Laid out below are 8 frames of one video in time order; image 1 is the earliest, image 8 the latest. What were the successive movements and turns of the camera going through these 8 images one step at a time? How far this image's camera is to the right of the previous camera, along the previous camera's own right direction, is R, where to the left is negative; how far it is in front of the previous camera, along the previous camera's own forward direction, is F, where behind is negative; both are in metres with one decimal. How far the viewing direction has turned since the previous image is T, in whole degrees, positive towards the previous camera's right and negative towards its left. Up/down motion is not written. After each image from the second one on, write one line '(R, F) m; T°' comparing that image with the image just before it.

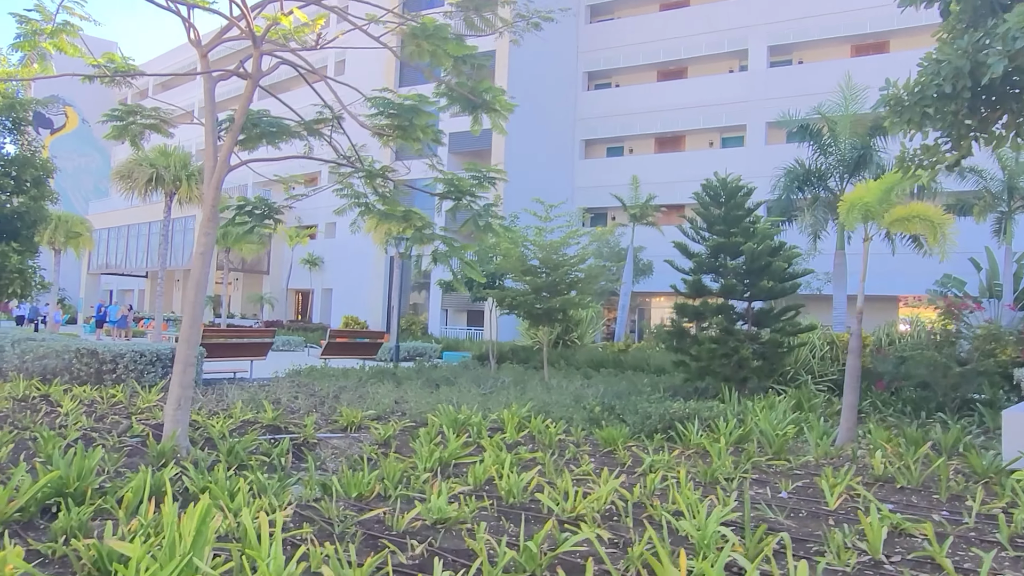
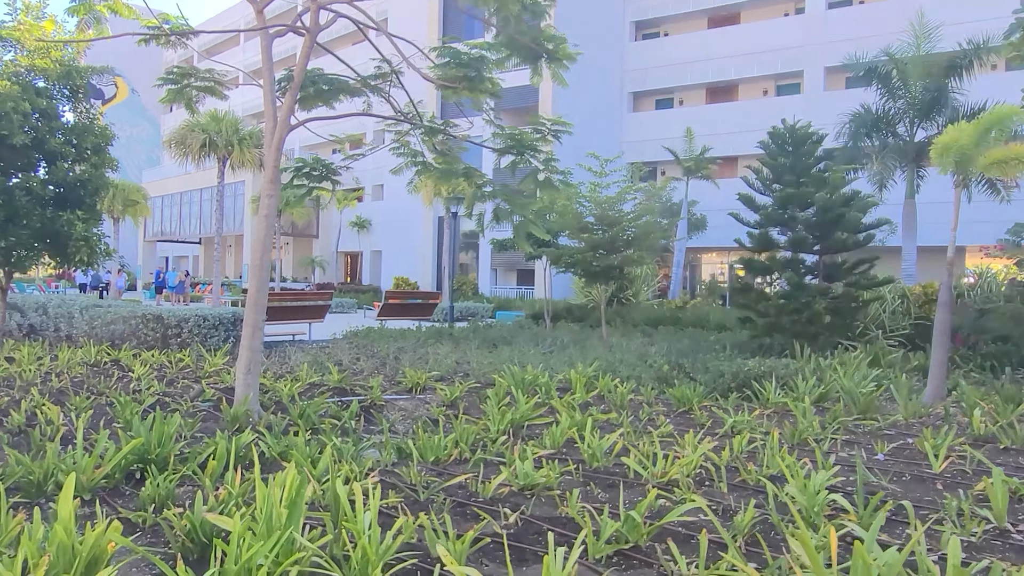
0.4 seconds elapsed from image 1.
(-0.2, +0.2) m; -3°
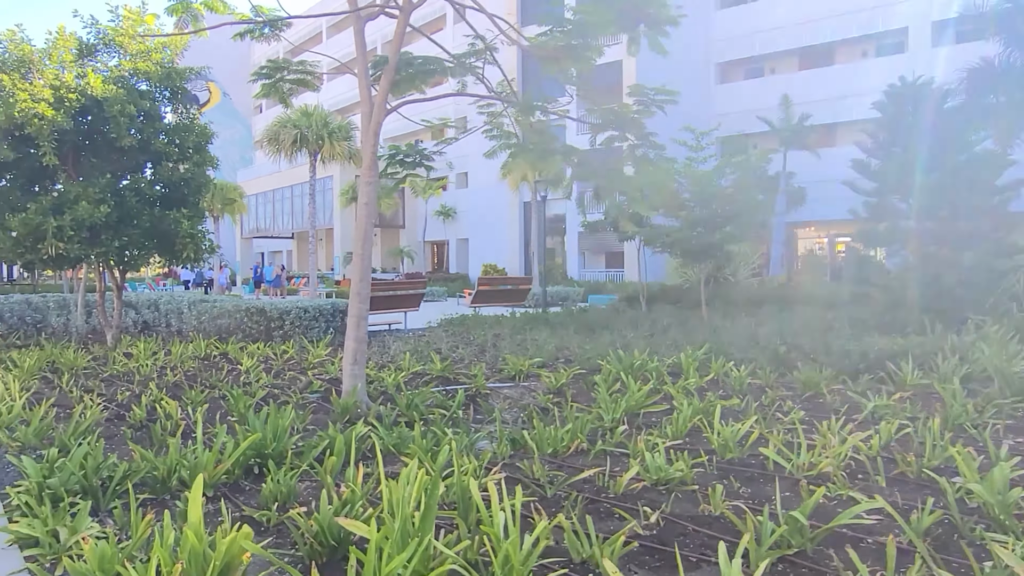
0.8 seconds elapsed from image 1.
(-0.2, +0.2) m; -6°
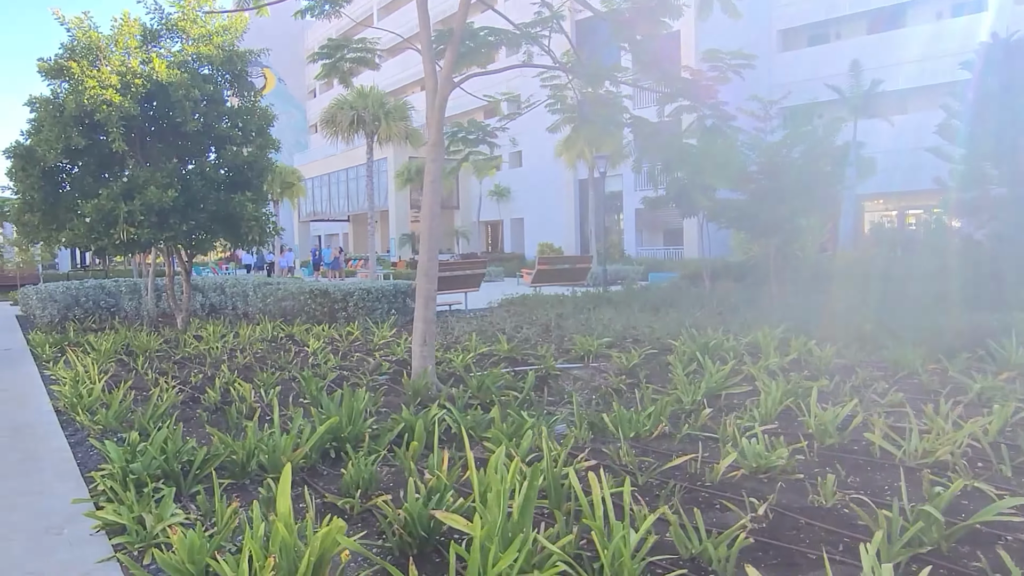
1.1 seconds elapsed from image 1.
(-0.1, +0.2) m; -4°
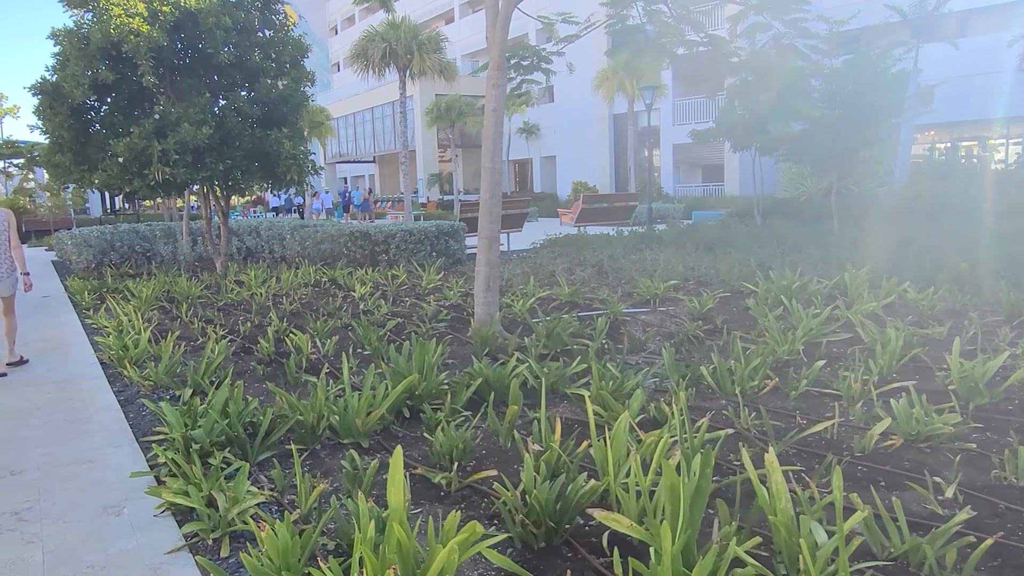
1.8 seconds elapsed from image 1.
(-0.3, +0.5) m; -2°
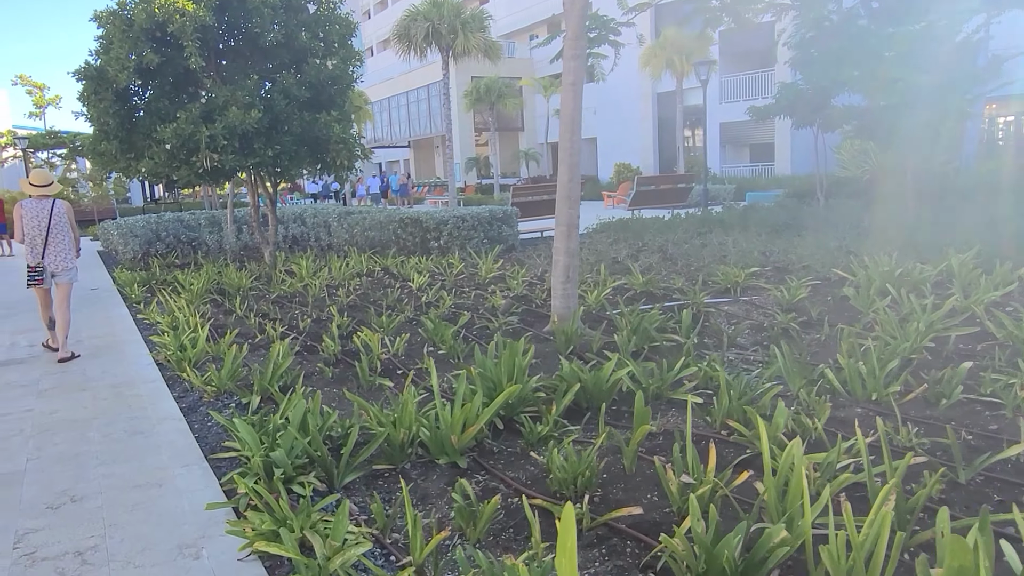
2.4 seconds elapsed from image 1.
(-0.3, +0.4) m; -2°
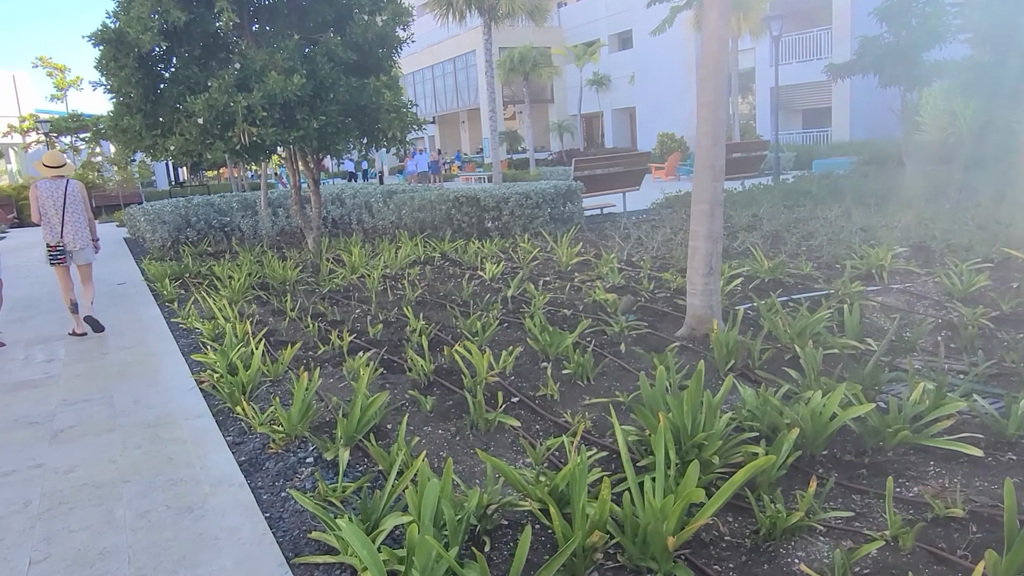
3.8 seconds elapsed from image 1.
(-0.5, +1.0) m; -2°
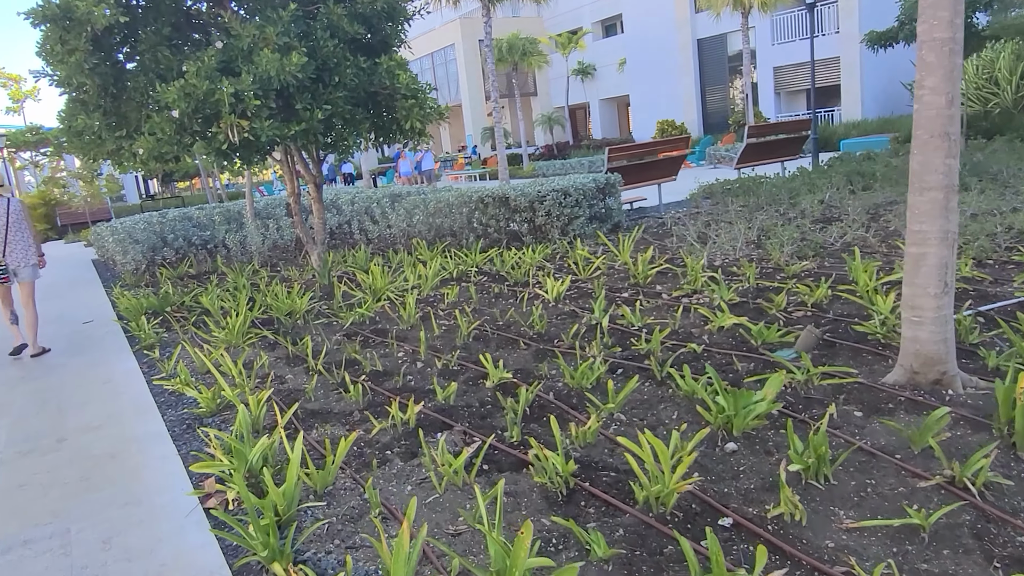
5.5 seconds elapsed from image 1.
(-0.6, +1.2) m; +2°
